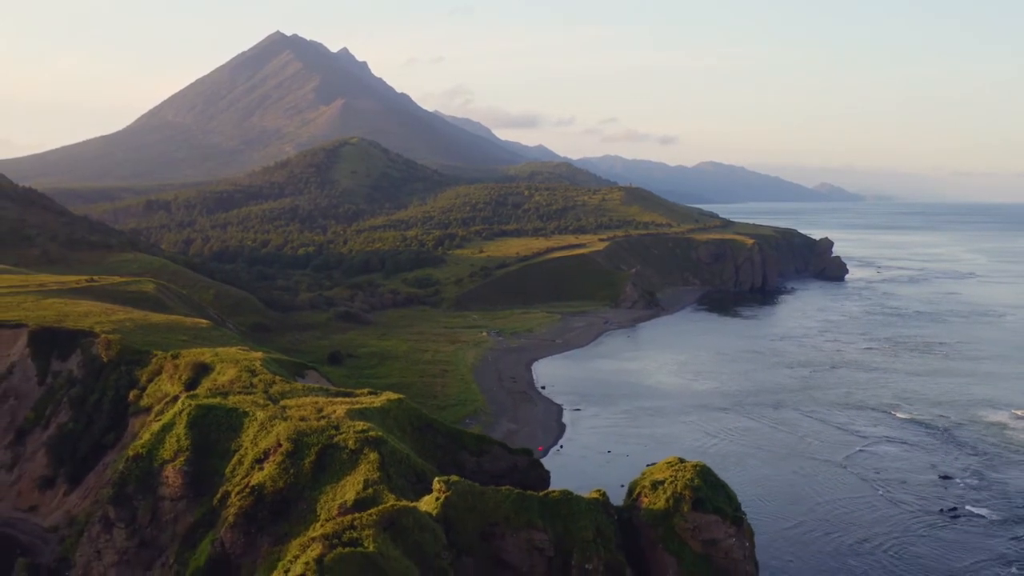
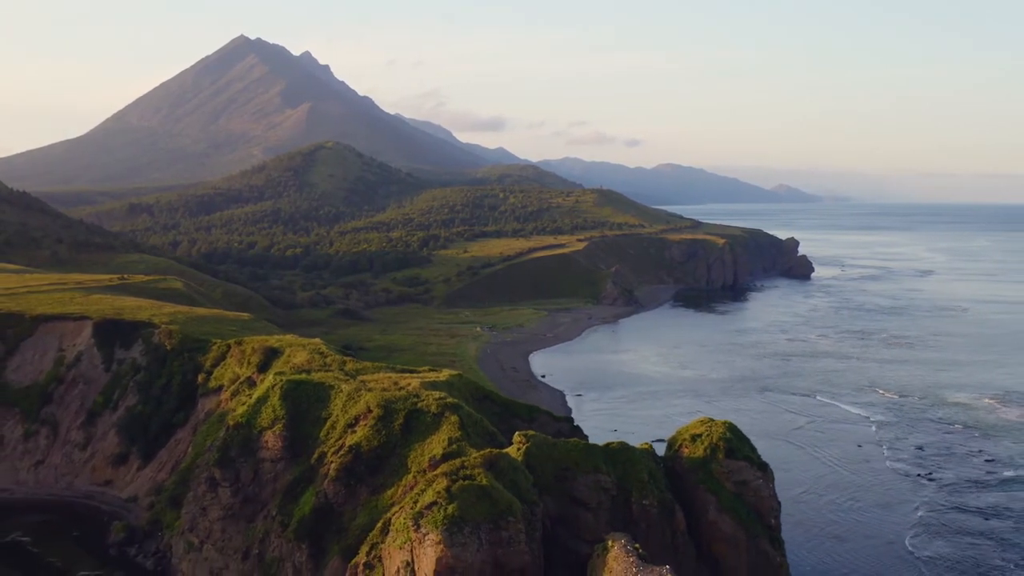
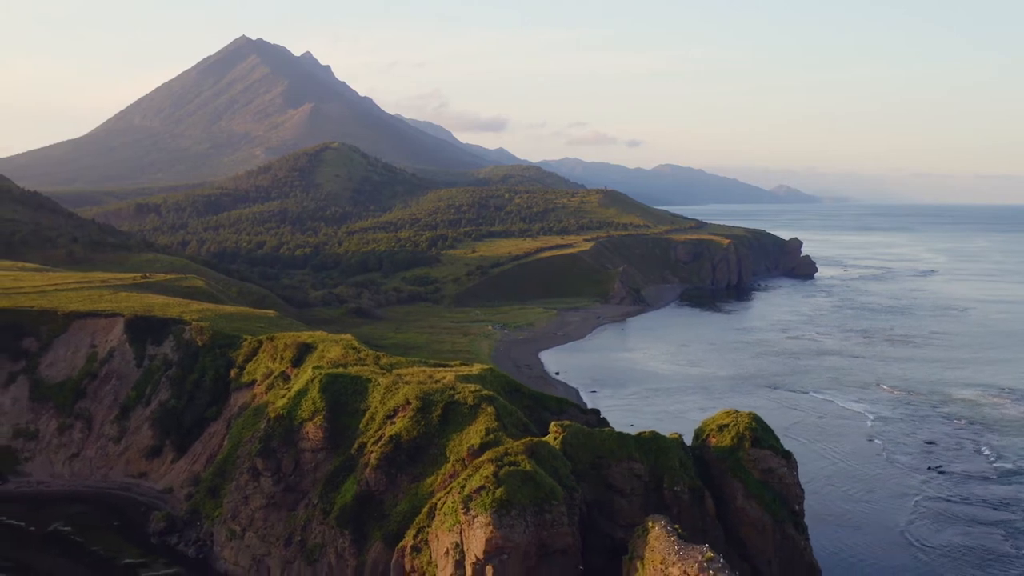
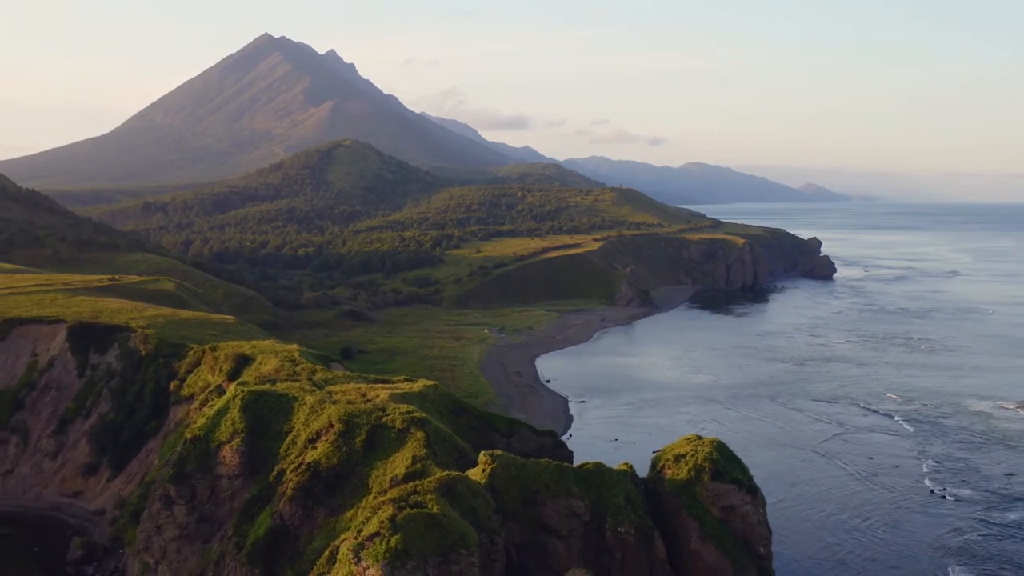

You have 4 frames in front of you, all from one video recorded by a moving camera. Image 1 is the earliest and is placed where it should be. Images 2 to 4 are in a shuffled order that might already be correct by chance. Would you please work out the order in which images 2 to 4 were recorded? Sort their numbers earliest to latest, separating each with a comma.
4, 2, 3
